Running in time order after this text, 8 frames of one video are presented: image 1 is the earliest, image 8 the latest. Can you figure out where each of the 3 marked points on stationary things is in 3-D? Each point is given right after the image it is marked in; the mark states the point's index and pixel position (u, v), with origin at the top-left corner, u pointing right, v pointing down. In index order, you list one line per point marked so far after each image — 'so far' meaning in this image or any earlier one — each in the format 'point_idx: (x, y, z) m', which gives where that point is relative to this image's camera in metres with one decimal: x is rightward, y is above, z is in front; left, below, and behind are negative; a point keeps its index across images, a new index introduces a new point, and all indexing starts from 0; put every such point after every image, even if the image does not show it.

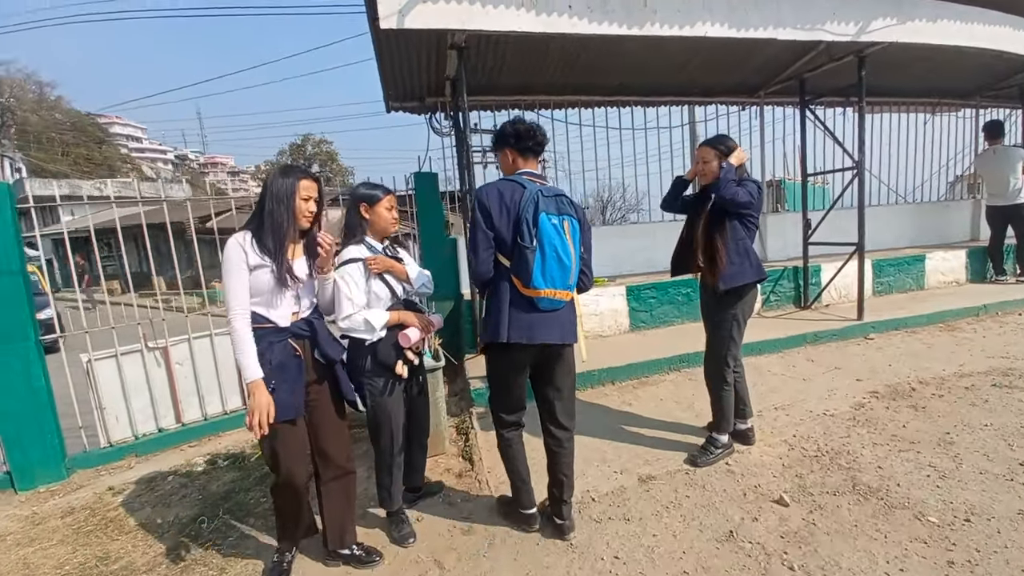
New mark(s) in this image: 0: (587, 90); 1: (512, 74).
0: (+0.8, +2.4, +7.2) m
1: (-0.1, +2.2, +6.5) m
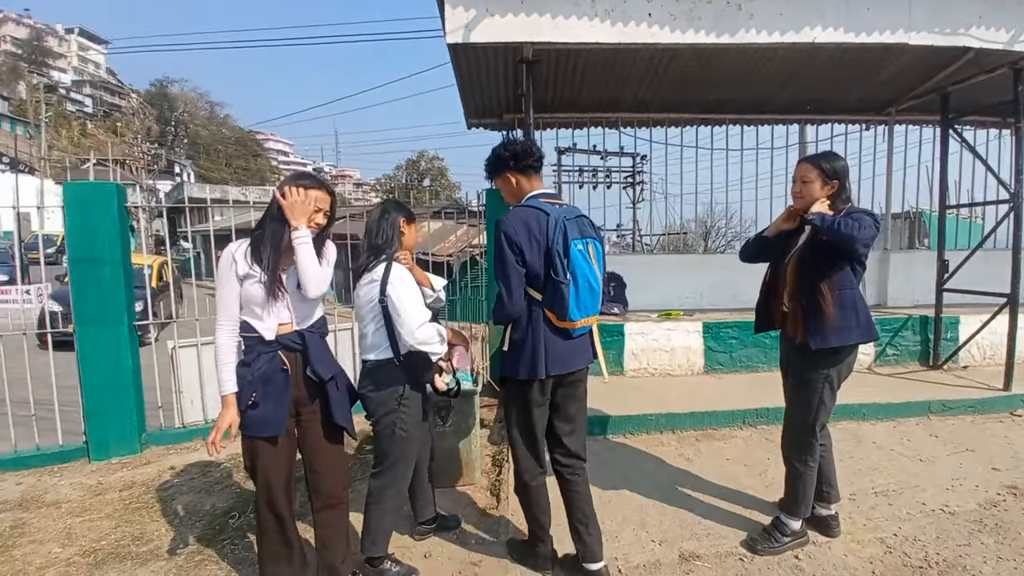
0: (+1.8, +2.0, +6.5) m
1: (+0.8, +2.0, +6.0) m
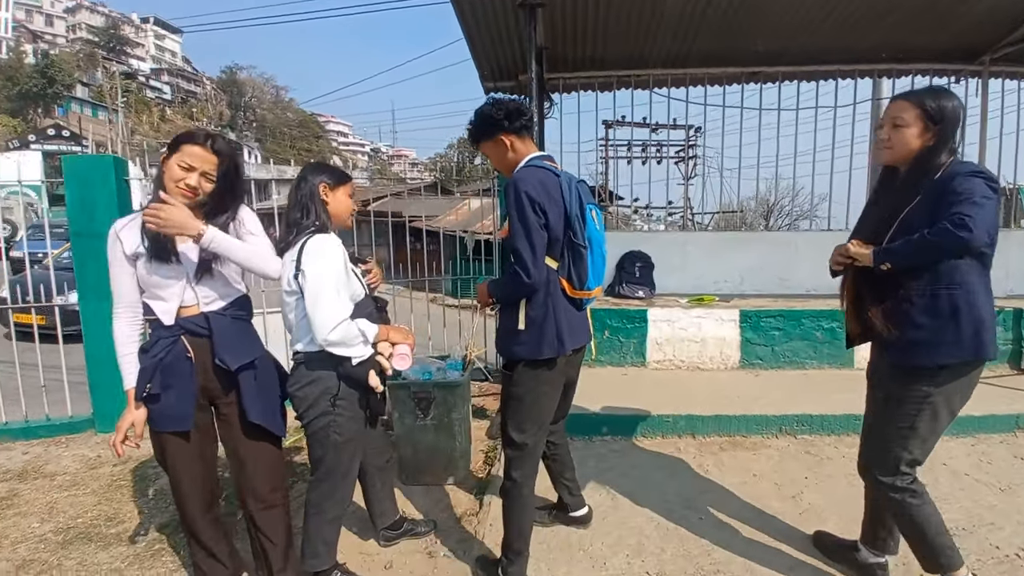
0: (+2.0, +2.2, +5.7) m
1: (+0.9, +2.1, +5.3) m
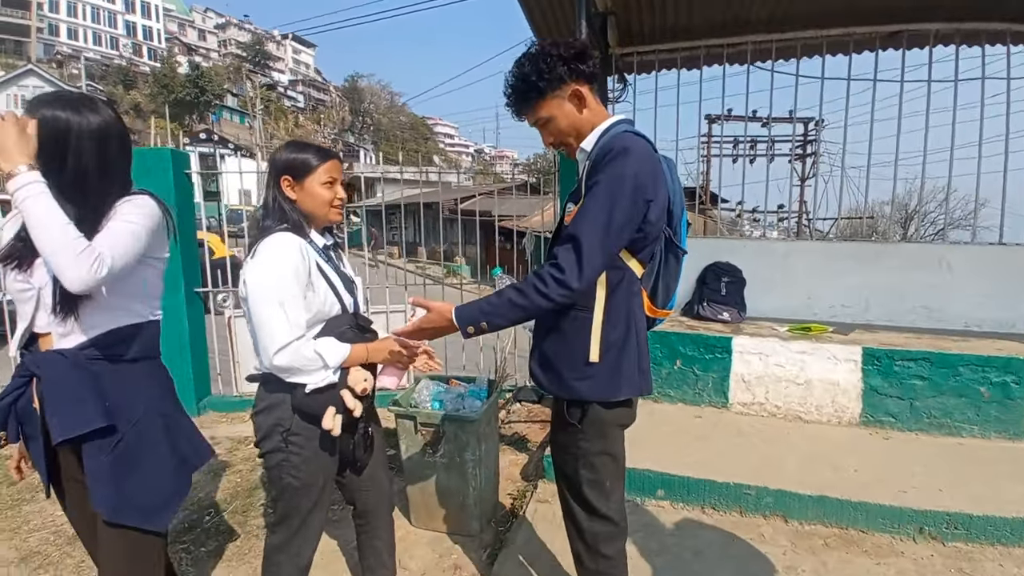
0: (+2.6, +2.0, +4.5) m
1: (+1.4, +2.0, +4.3) m
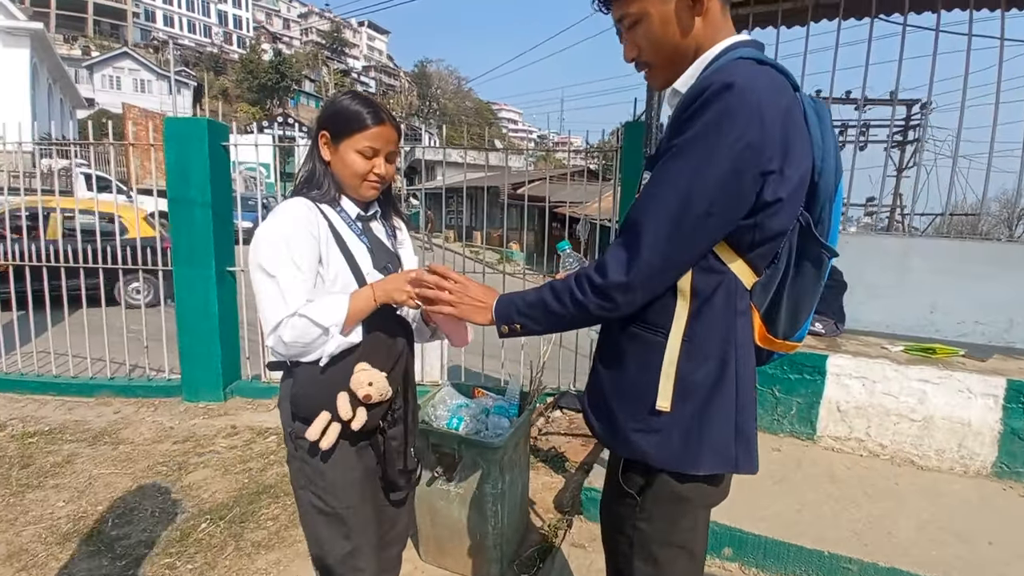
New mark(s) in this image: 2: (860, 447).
0: (+2.9, +1.9, +3.6) m
1: (+1.8, +2.0, +3.5) m
2: (+1.7, -0.8, +3.0) m
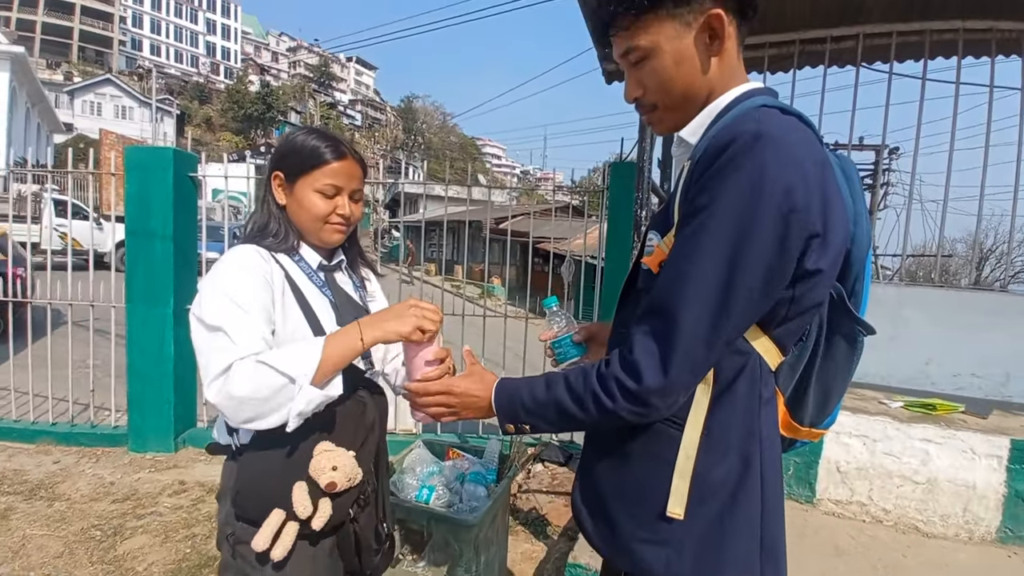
0: (+2.8, +1.6, +3.6) m
1: (+1.7, +1.7, +3.5) m
2: (+1.6, -1.0, +2.8) m
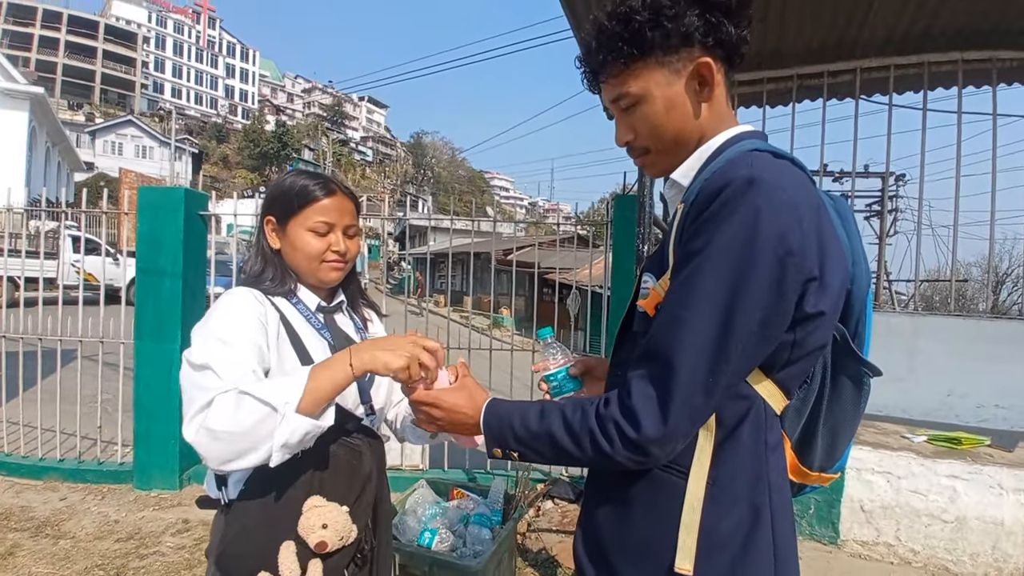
0: (+2.9, +1.4, +3.6) m
1: (+1.7, +1.5, +3.4) m
2: (+1.6, -1.2, +2.7) m
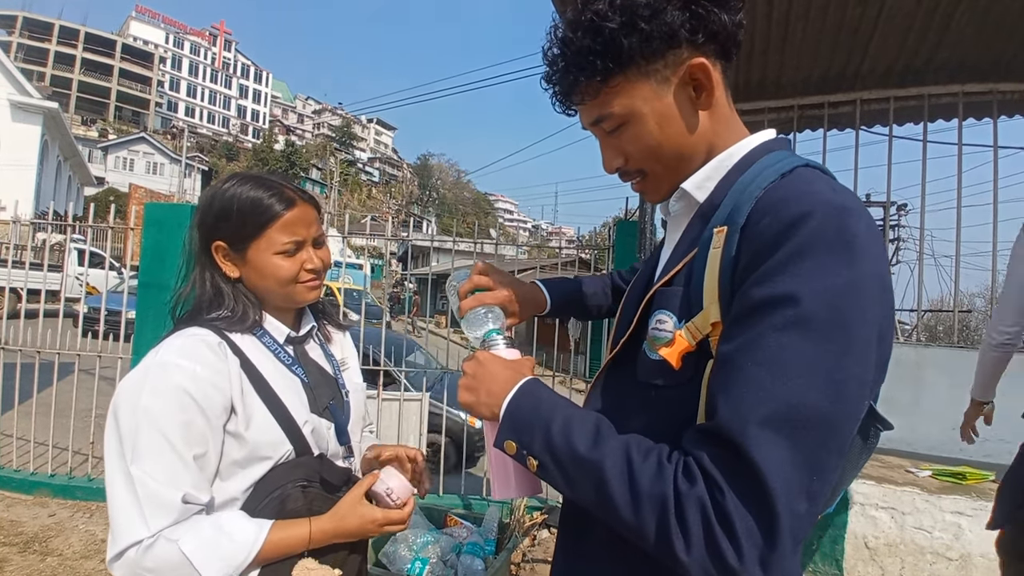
0: (+2.9, +1.3, +3.6) m
1: (+1.7, +1.4, +3.5) m
2: (+1.6, -1.3, +2.6) m
